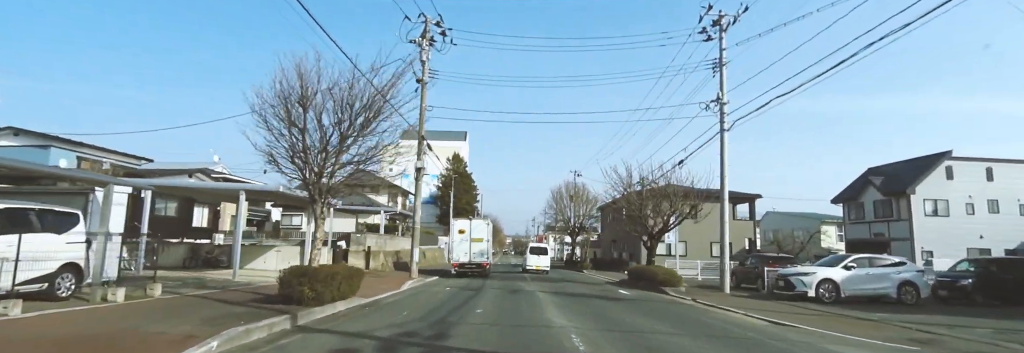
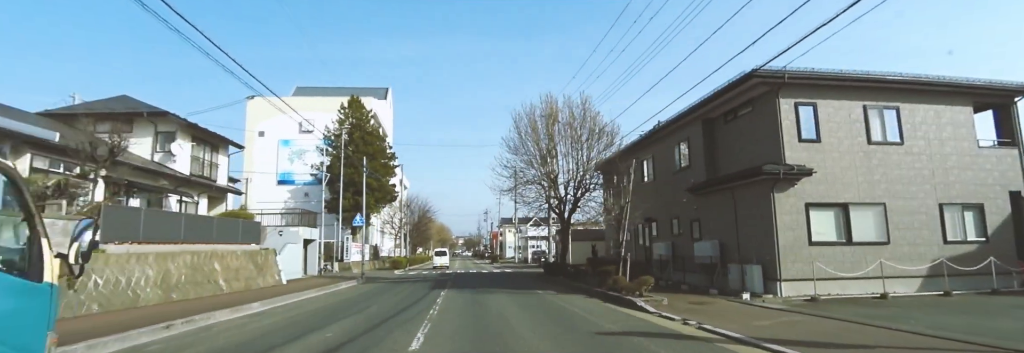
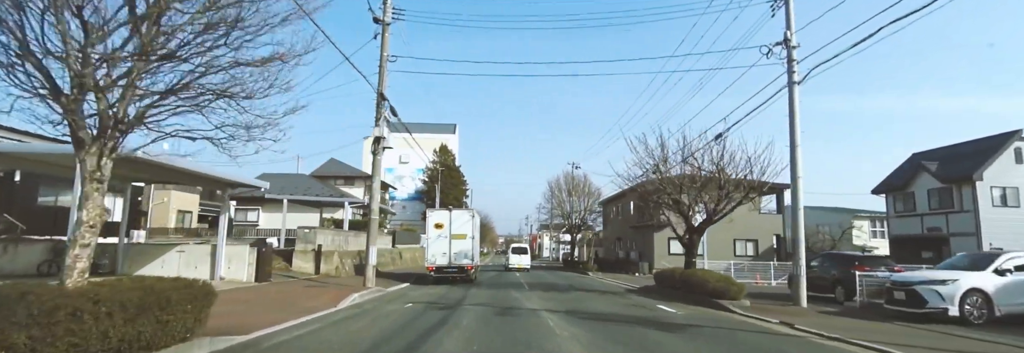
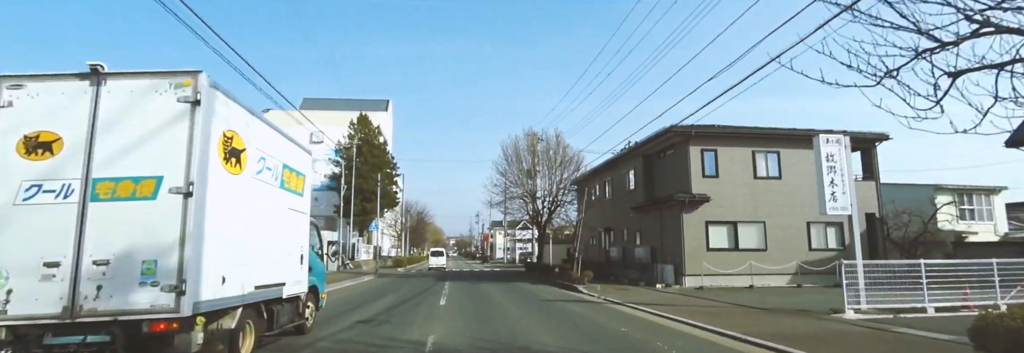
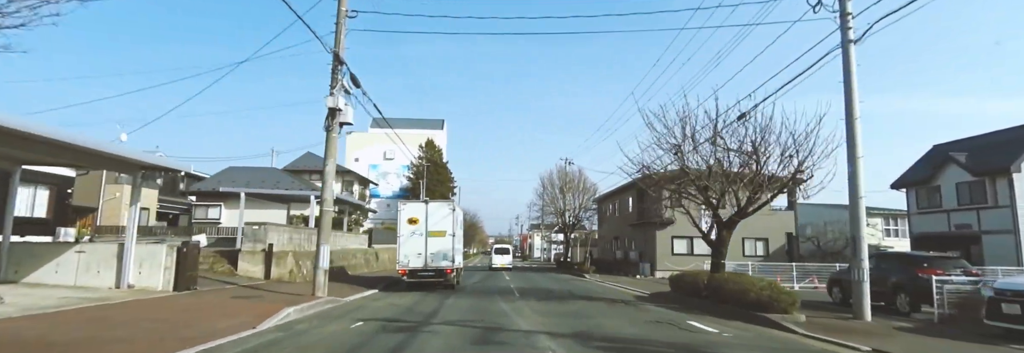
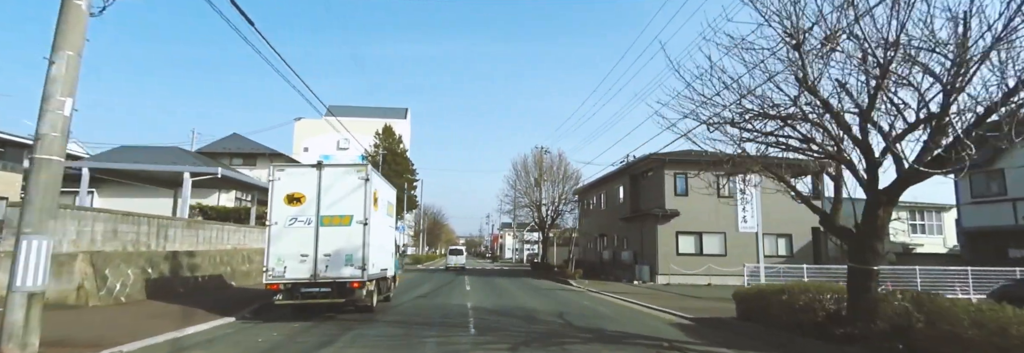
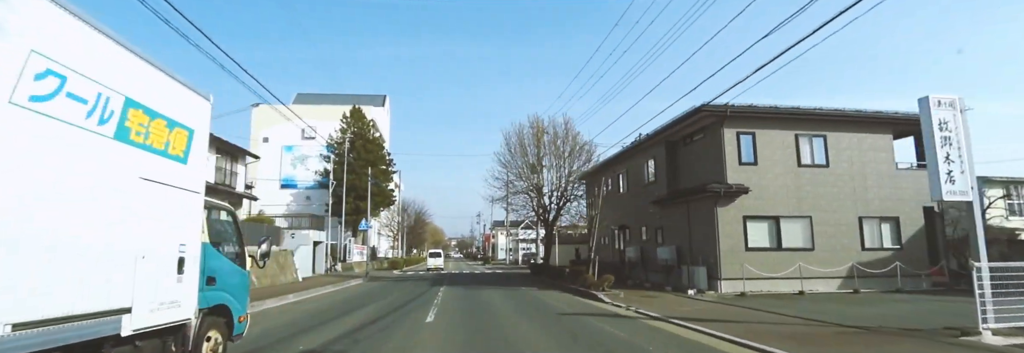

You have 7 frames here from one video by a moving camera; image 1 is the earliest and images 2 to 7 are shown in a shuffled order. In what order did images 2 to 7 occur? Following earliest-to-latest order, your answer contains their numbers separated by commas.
3, 5, 6, 4, 7, 2
